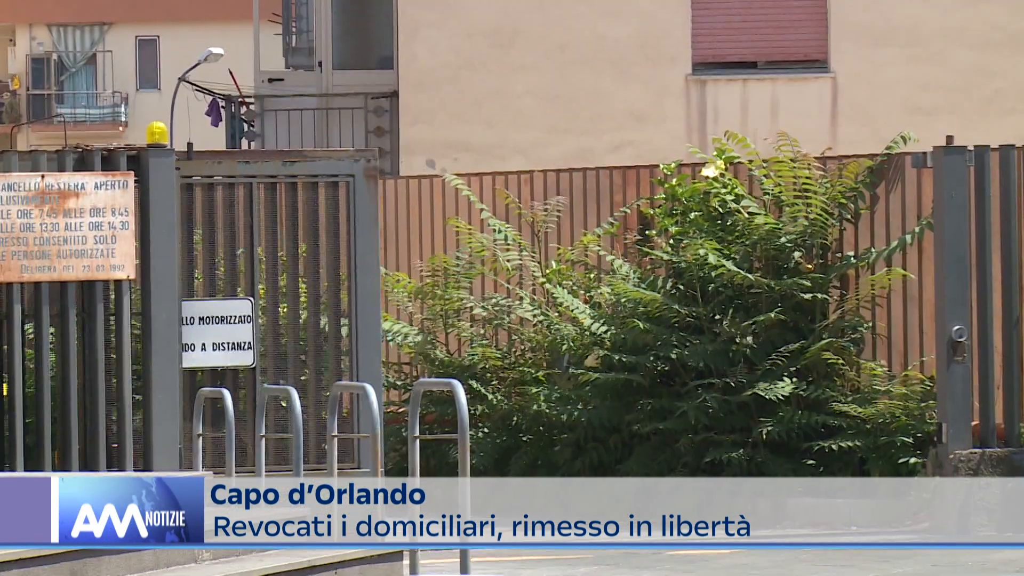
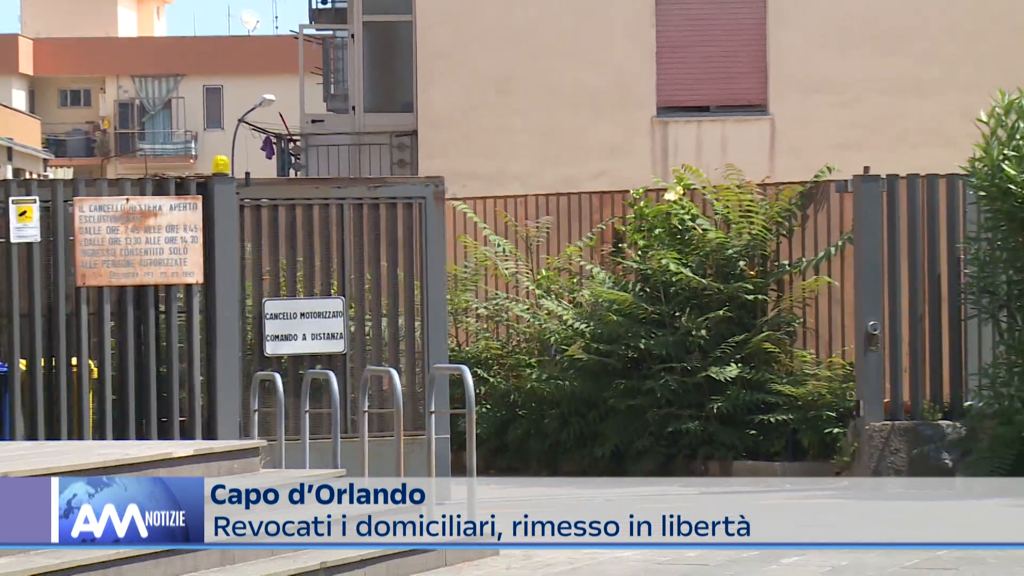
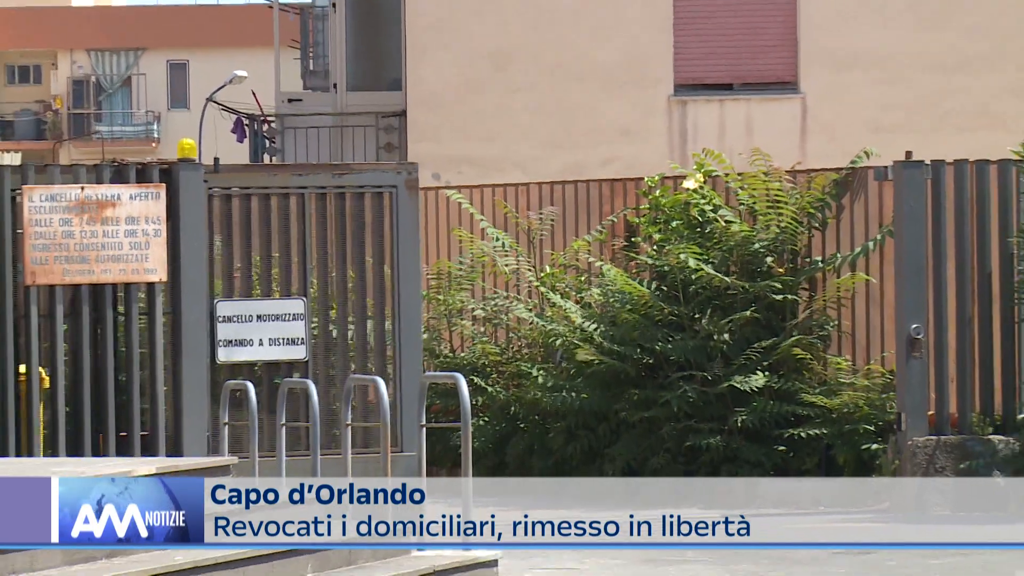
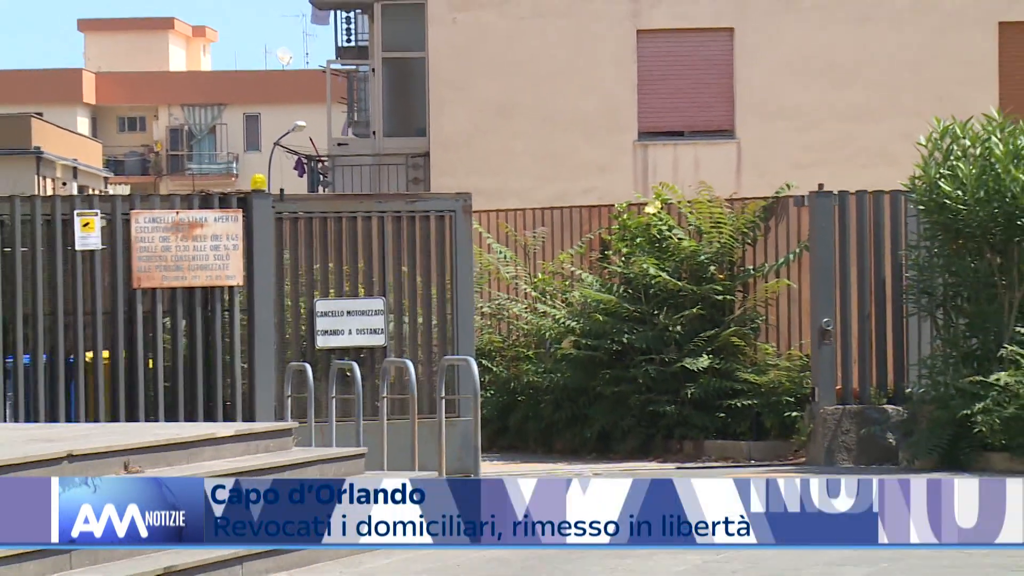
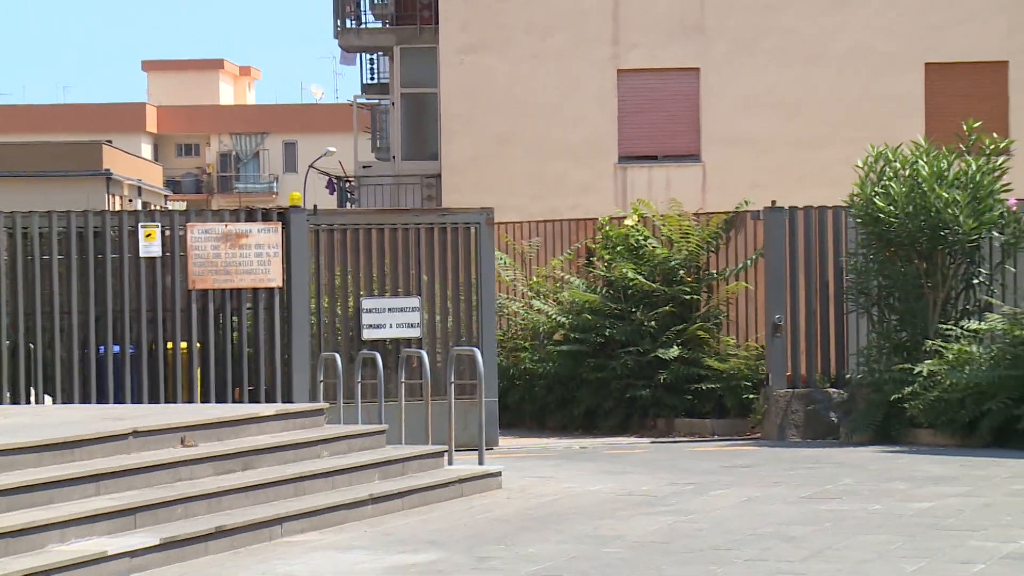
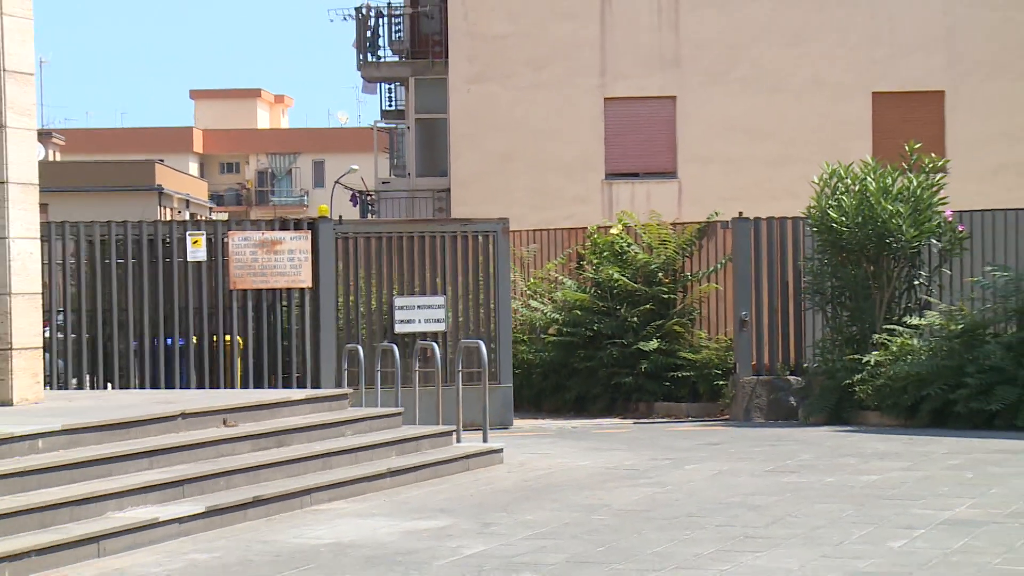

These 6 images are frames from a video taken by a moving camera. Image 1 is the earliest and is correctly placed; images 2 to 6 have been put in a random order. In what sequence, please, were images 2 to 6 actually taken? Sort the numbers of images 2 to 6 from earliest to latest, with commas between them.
3, 2, 4, 5, 6
